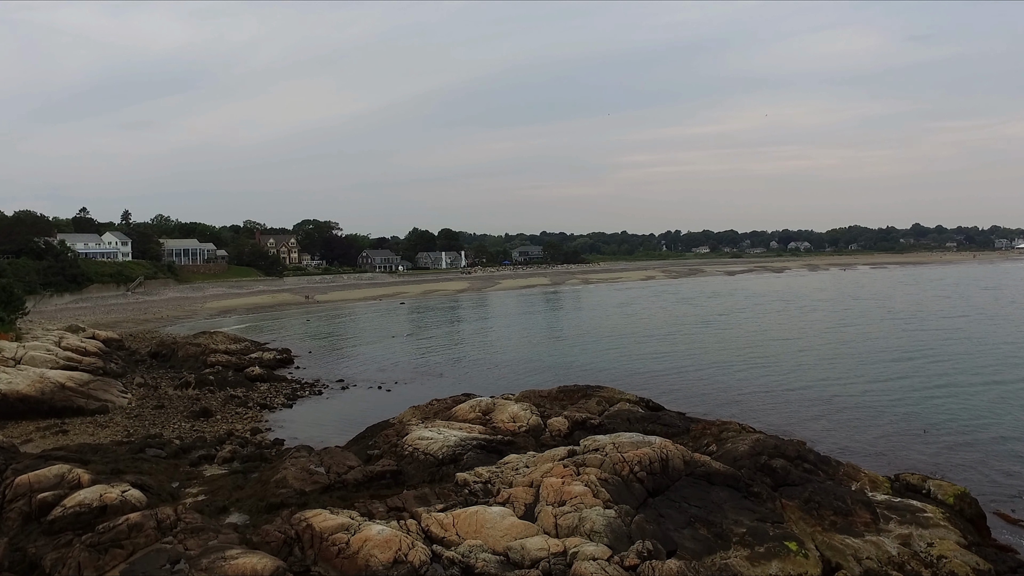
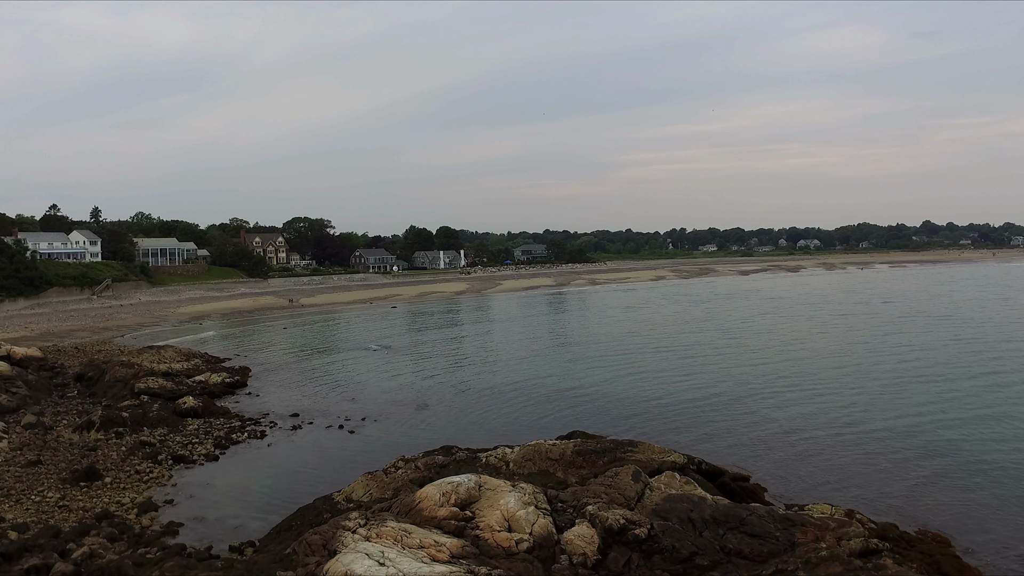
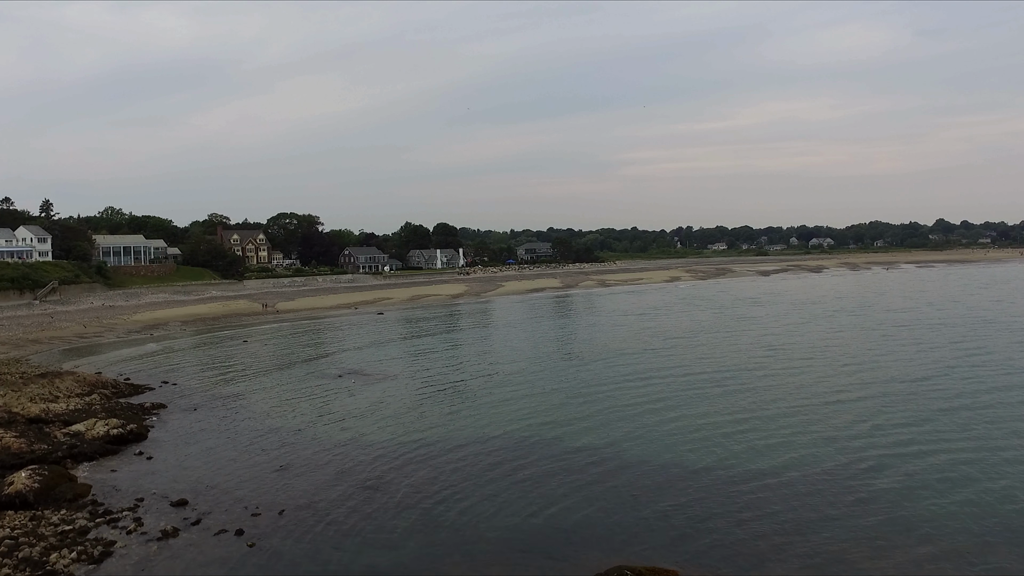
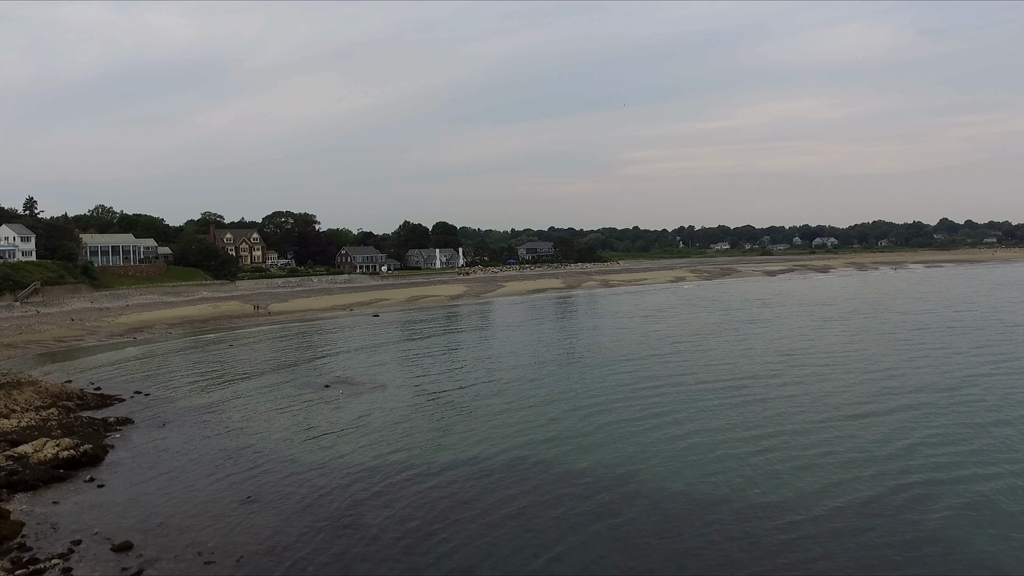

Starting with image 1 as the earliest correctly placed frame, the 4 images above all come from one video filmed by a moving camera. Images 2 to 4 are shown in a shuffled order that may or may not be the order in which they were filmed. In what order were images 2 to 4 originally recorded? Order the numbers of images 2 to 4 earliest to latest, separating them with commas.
2, 3, 4
